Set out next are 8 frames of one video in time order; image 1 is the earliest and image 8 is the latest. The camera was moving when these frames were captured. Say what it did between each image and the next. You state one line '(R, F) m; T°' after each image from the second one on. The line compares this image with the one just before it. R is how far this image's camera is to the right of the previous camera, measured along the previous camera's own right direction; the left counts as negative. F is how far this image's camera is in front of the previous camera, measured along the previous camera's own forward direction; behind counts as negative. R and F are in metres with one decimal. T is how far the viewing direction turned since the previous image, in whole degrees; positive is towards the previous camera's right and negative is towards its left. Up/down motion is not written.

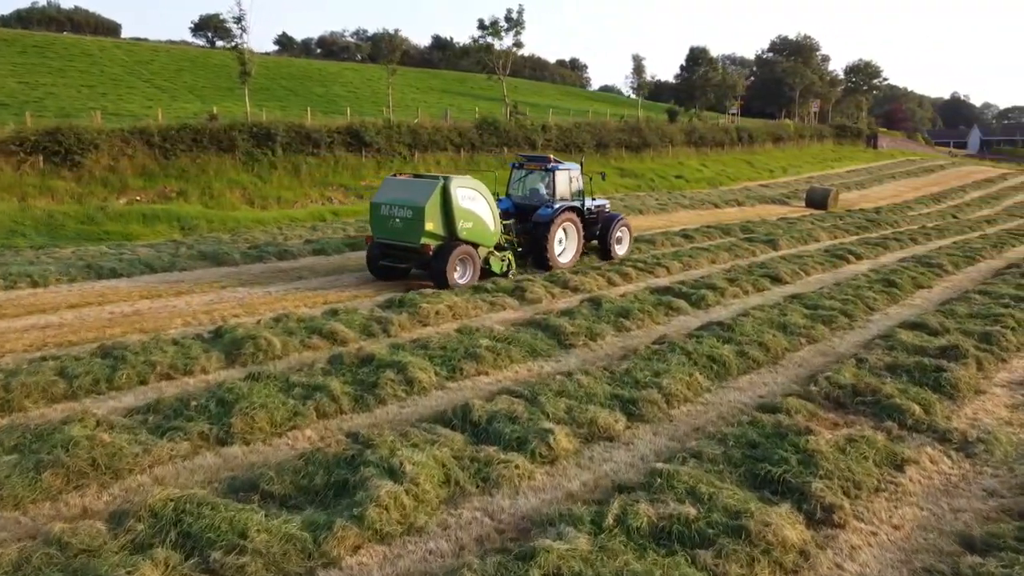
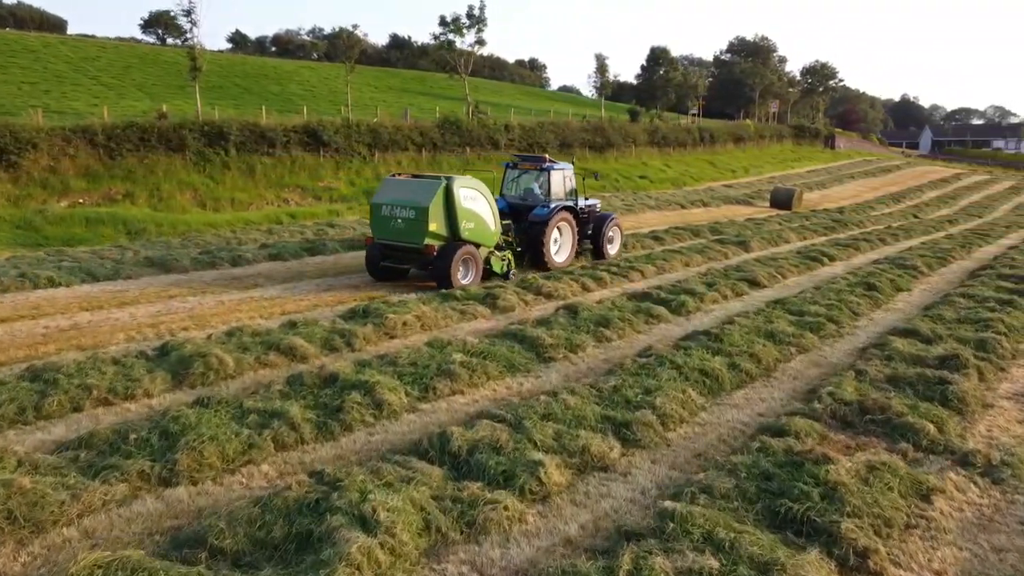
(-0.1, +0.6) m; +3°
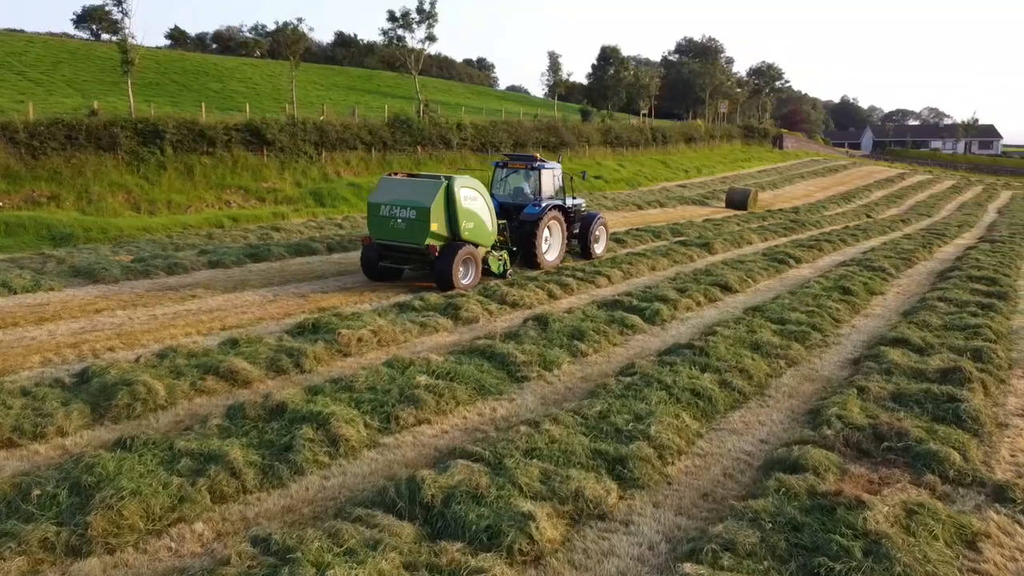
(-0.2, +0.7) m; +4°
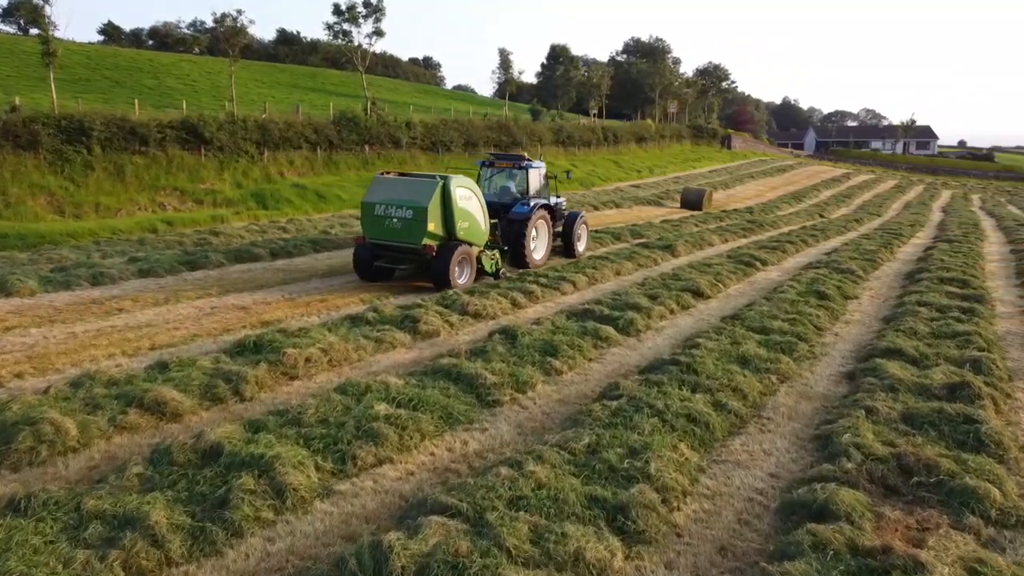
(-0.2, +0.8) m; +4°
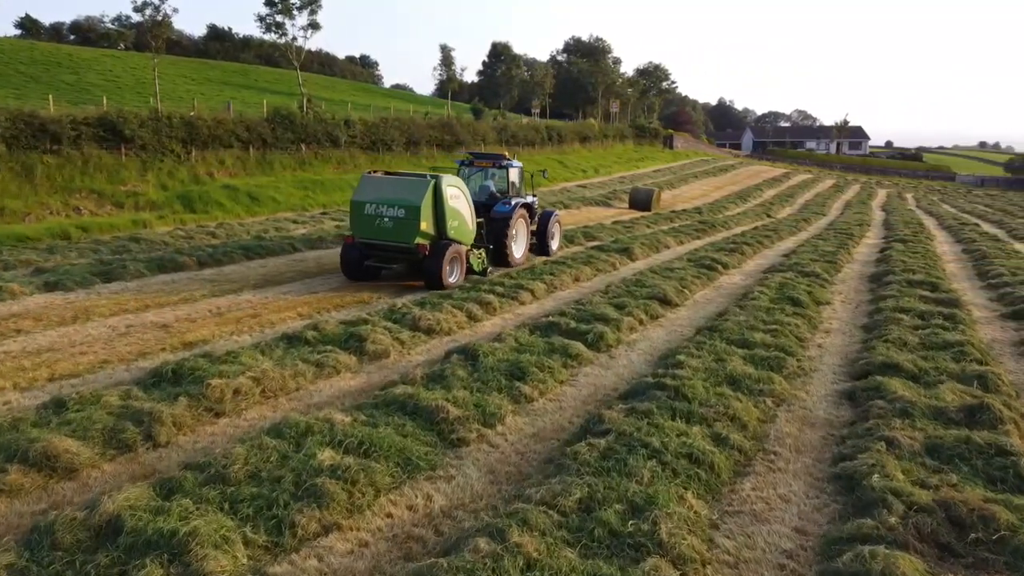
(-0.2, +0.9) m; +4°
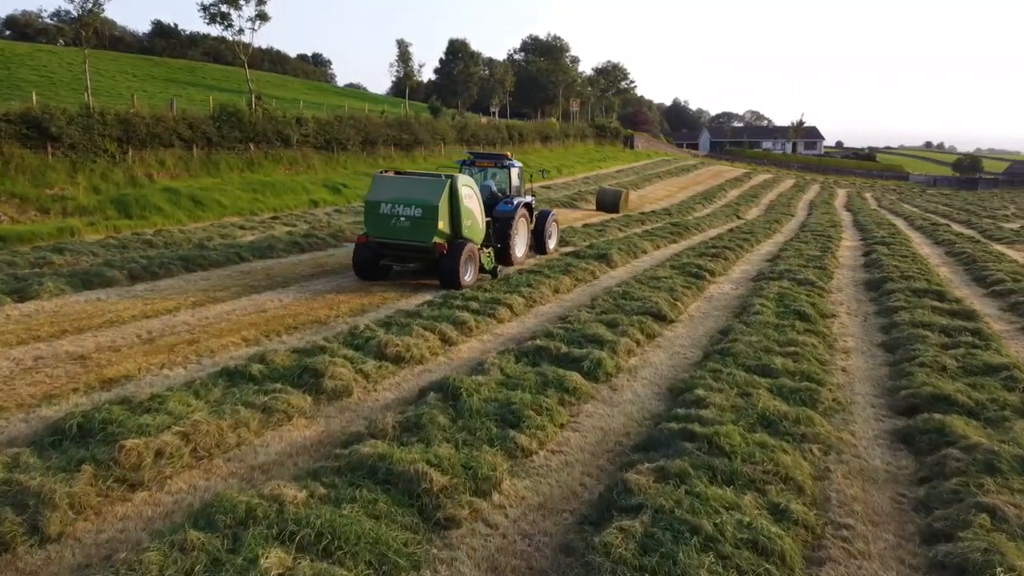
(-0.2, +1.2) m; +3°
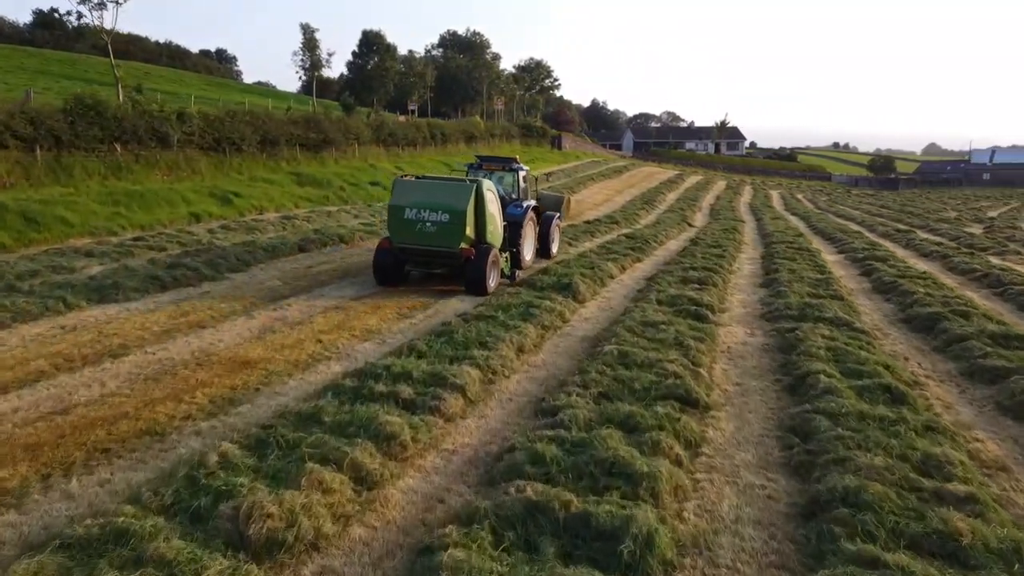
(-0.2, +3.3) m; +6°
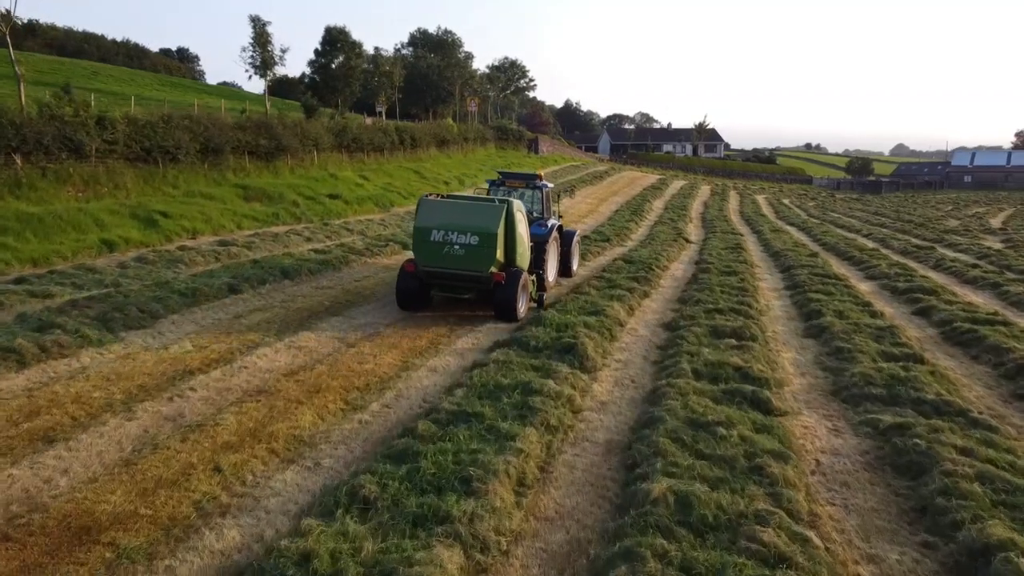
(-0.1, +2.7) m; +2°
